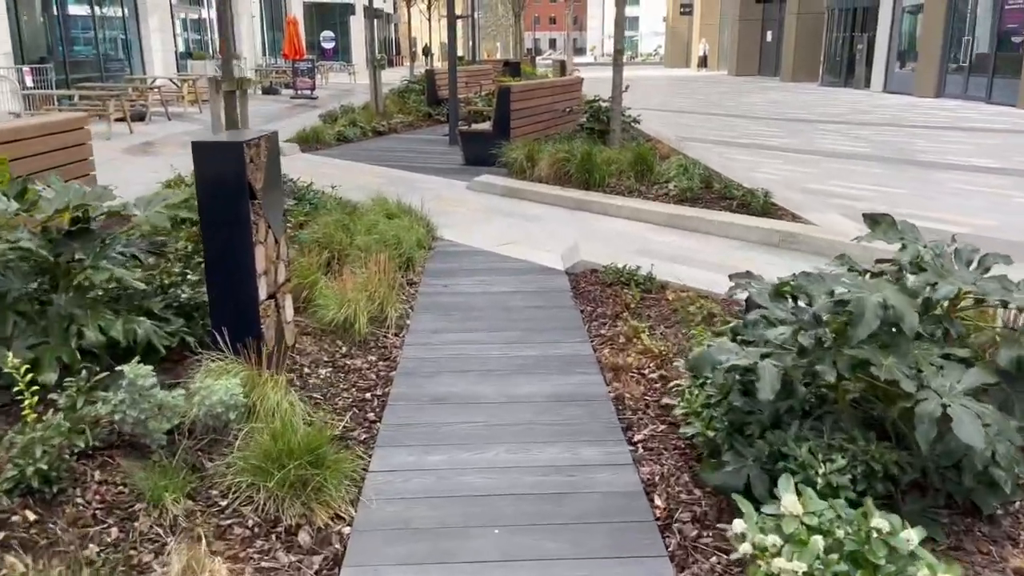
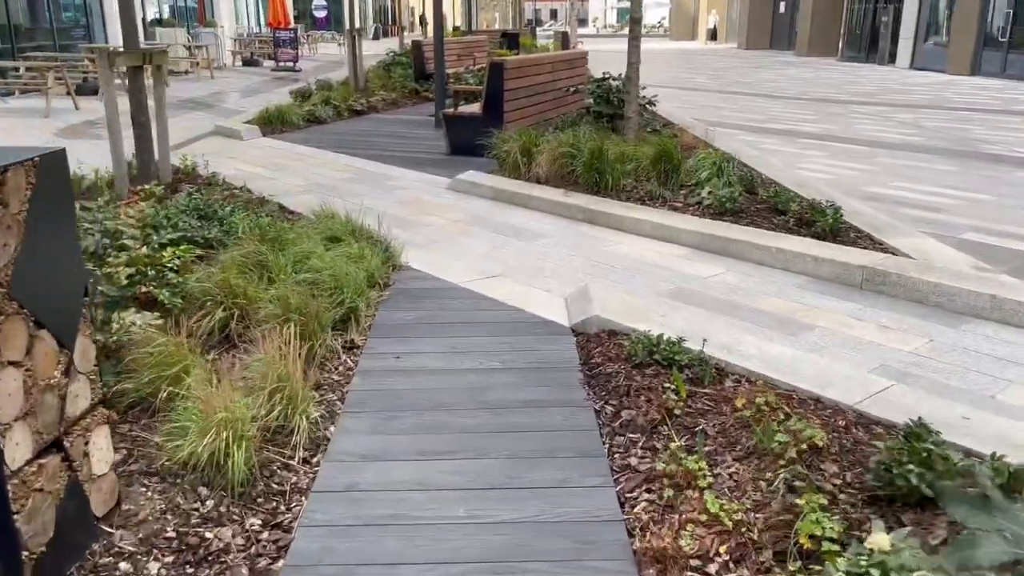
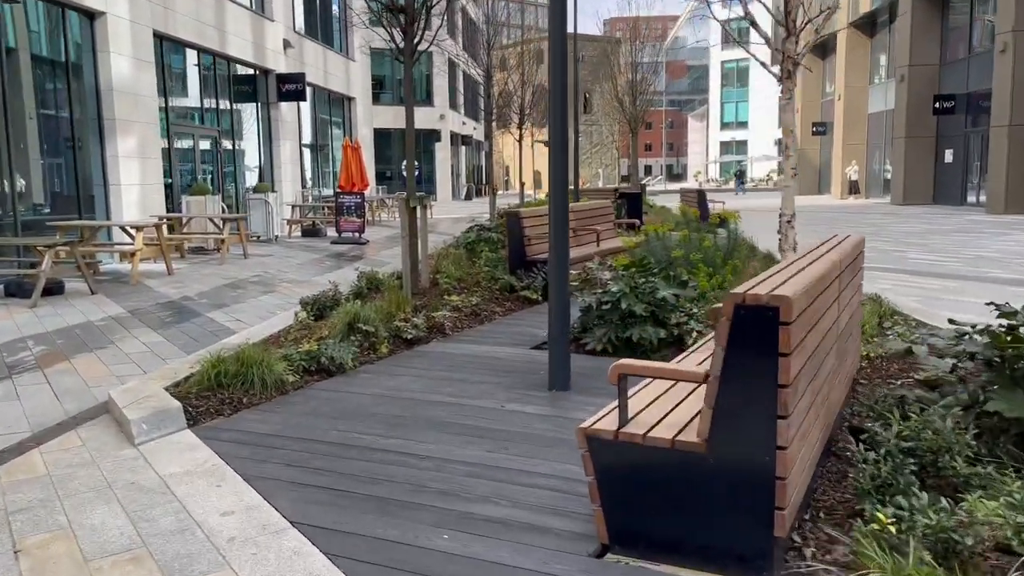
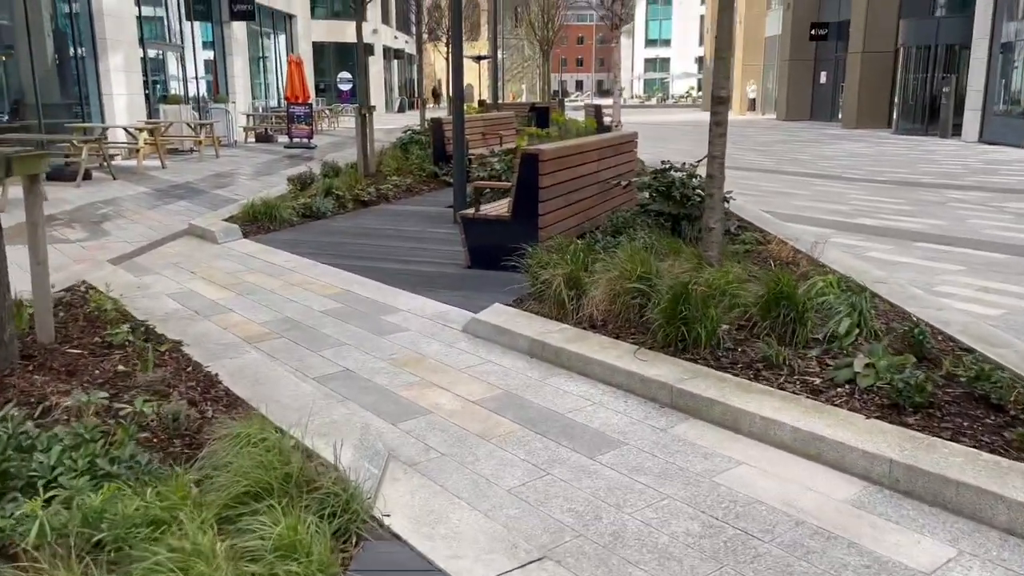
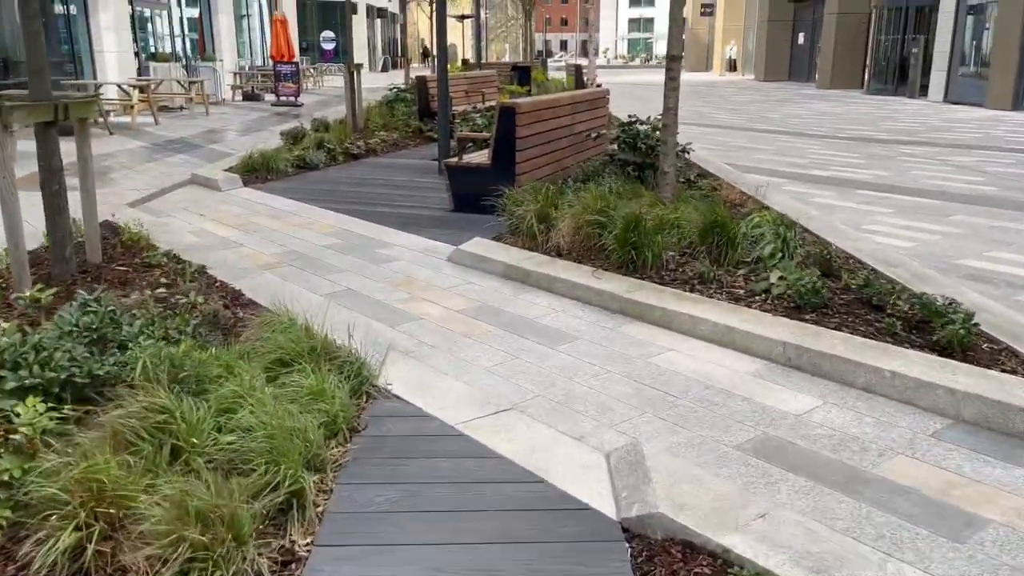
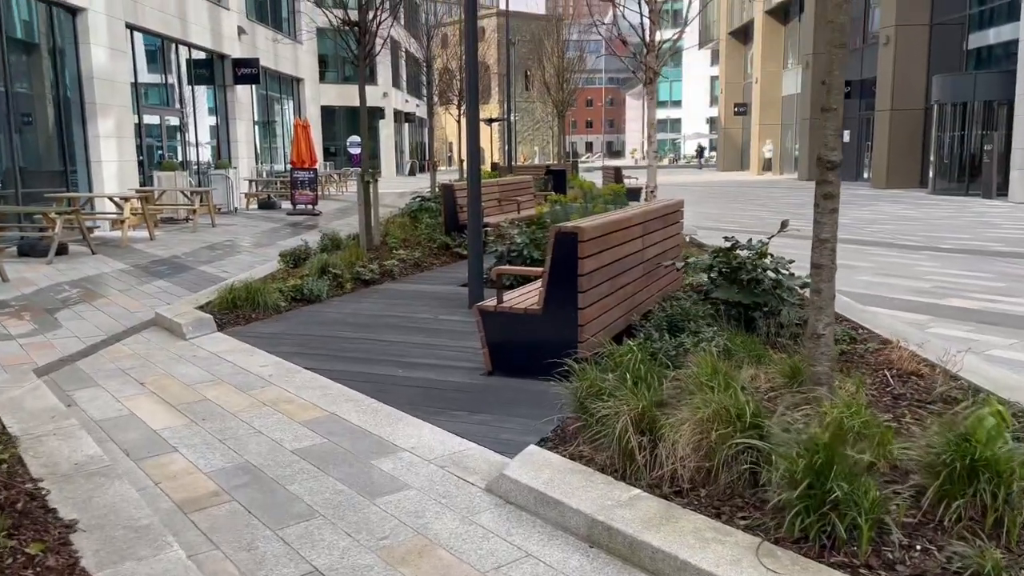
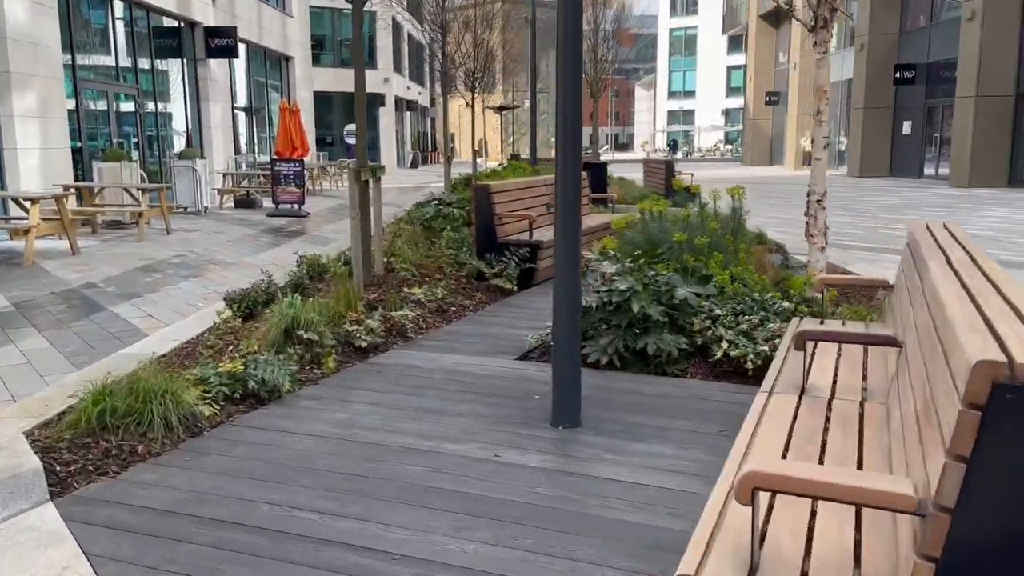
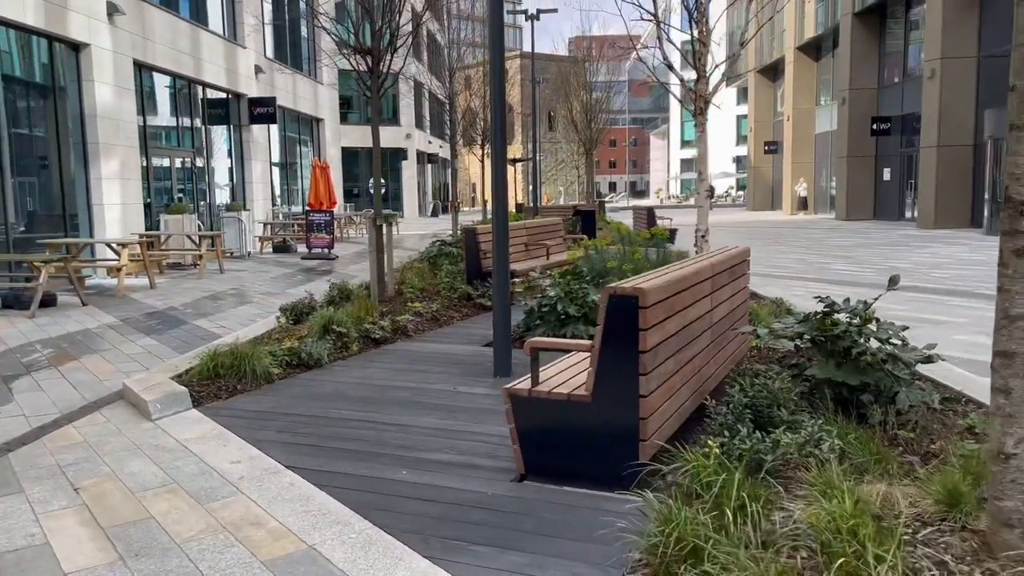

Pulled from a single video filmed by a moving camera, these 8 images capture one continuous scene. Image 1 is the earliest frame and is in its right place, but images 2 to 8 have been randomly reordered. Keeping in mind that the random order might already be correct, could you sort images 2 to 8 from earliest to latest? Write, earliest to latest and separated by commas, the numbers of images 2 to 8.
2, 5, 4, 6, 8, 3, 7
